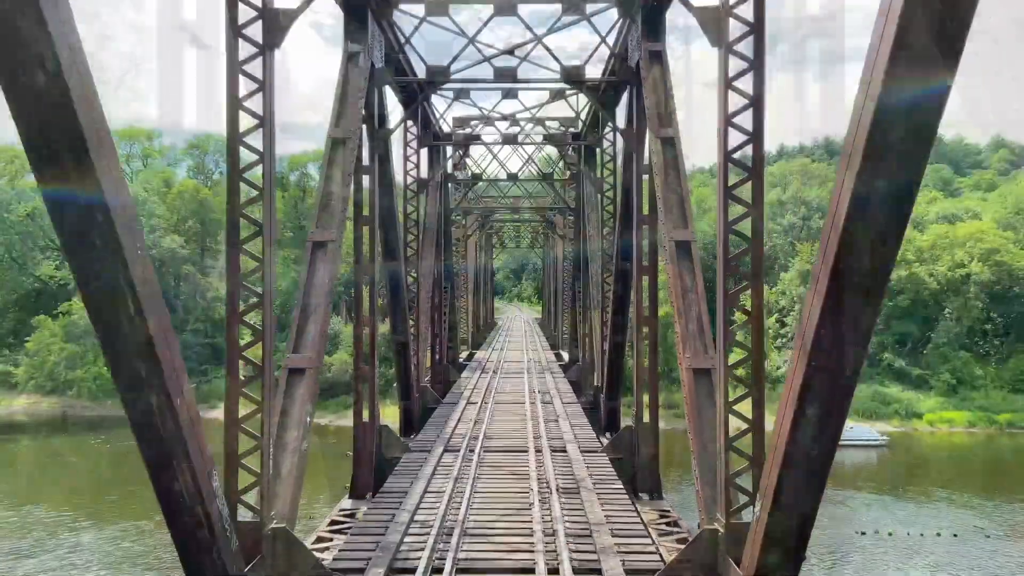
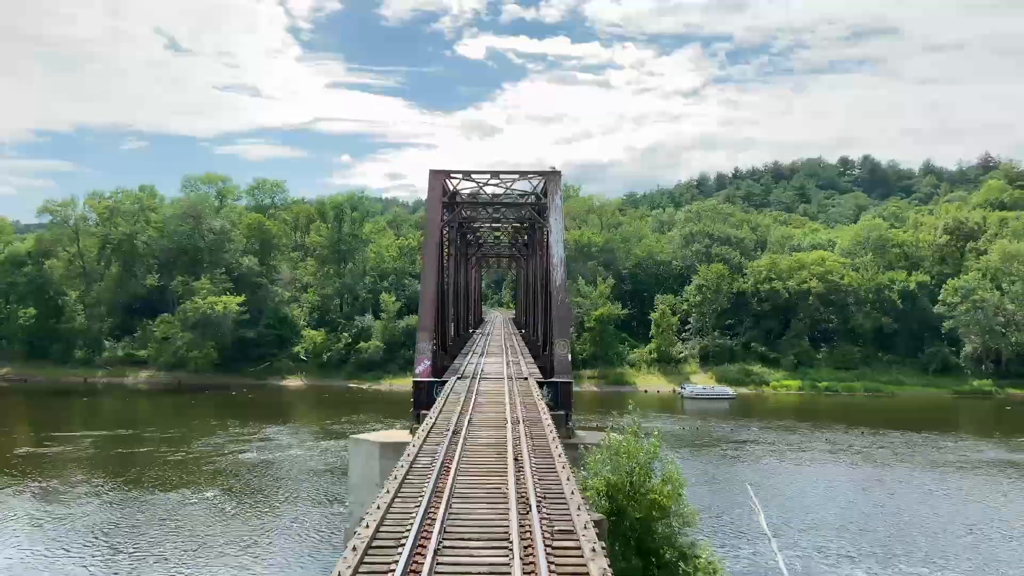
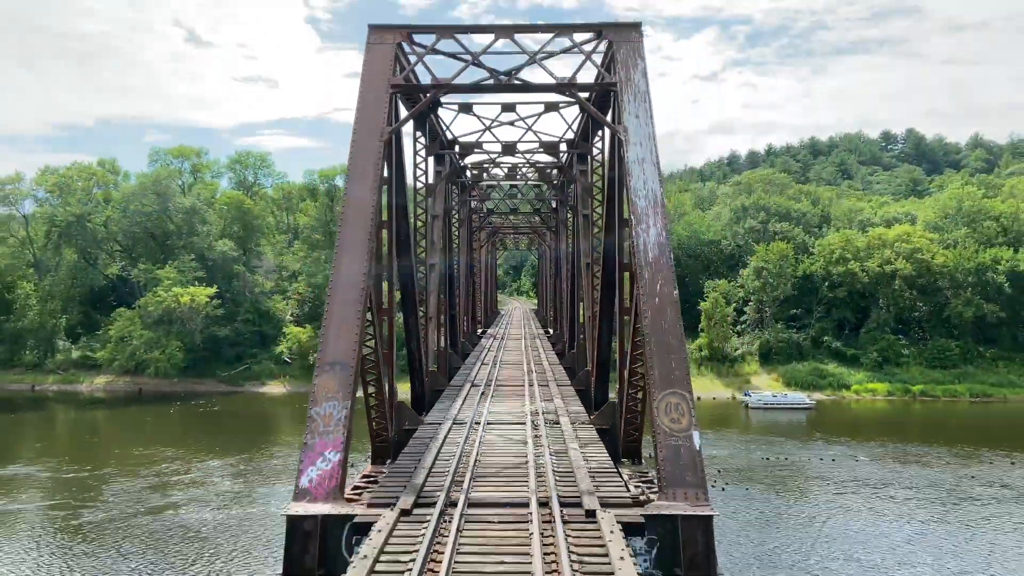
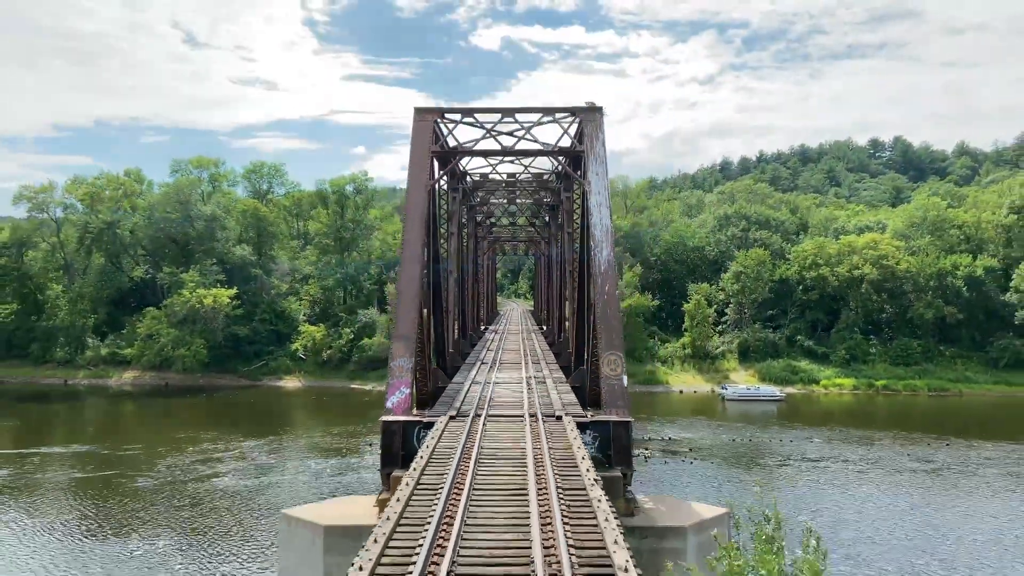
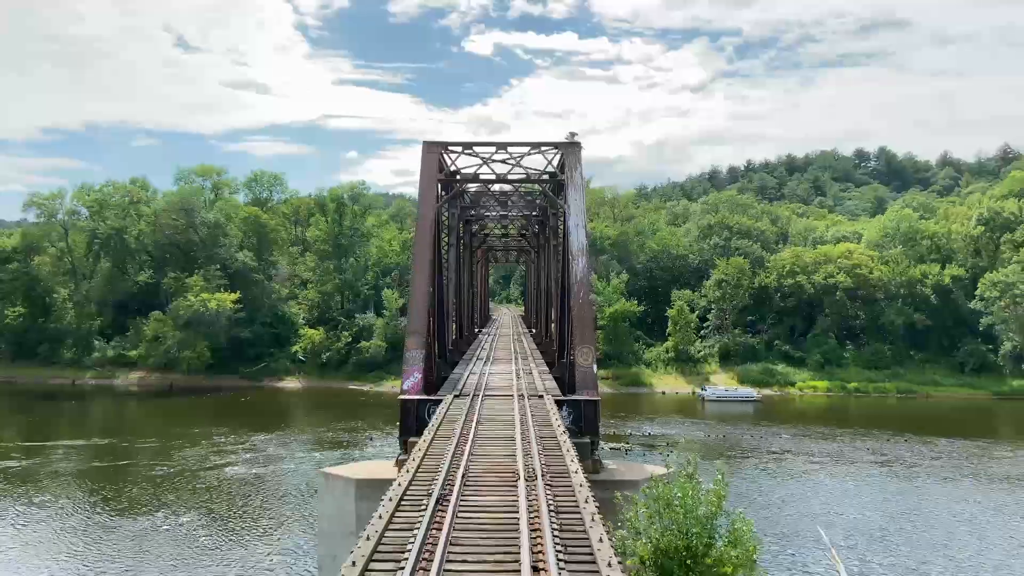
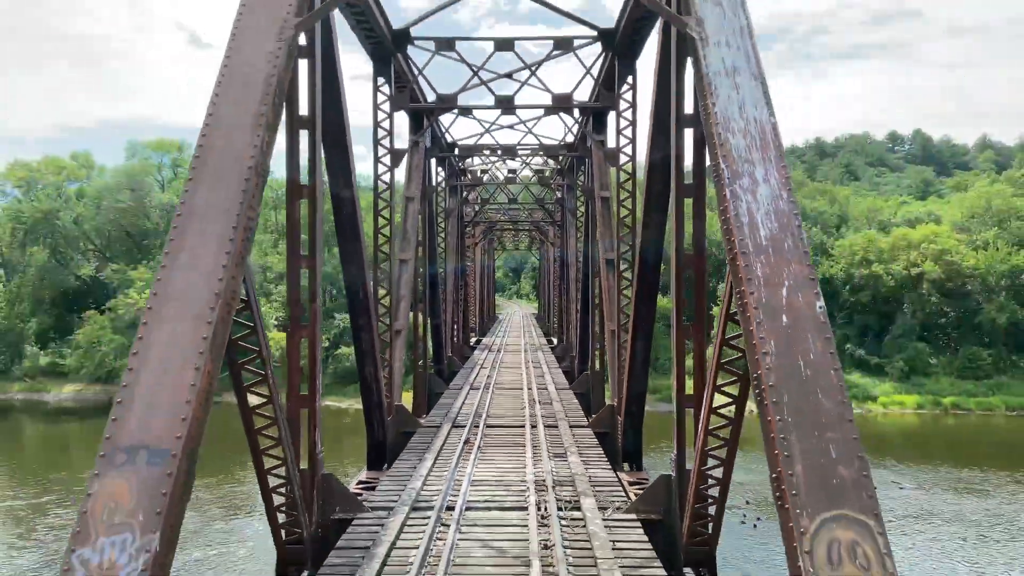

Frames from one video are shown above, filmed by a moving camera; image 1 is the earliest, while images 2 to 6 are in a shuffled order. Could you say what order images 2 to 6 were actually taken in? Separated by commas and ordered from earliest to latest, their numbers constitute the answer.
6, 3, 4, 5, 2
